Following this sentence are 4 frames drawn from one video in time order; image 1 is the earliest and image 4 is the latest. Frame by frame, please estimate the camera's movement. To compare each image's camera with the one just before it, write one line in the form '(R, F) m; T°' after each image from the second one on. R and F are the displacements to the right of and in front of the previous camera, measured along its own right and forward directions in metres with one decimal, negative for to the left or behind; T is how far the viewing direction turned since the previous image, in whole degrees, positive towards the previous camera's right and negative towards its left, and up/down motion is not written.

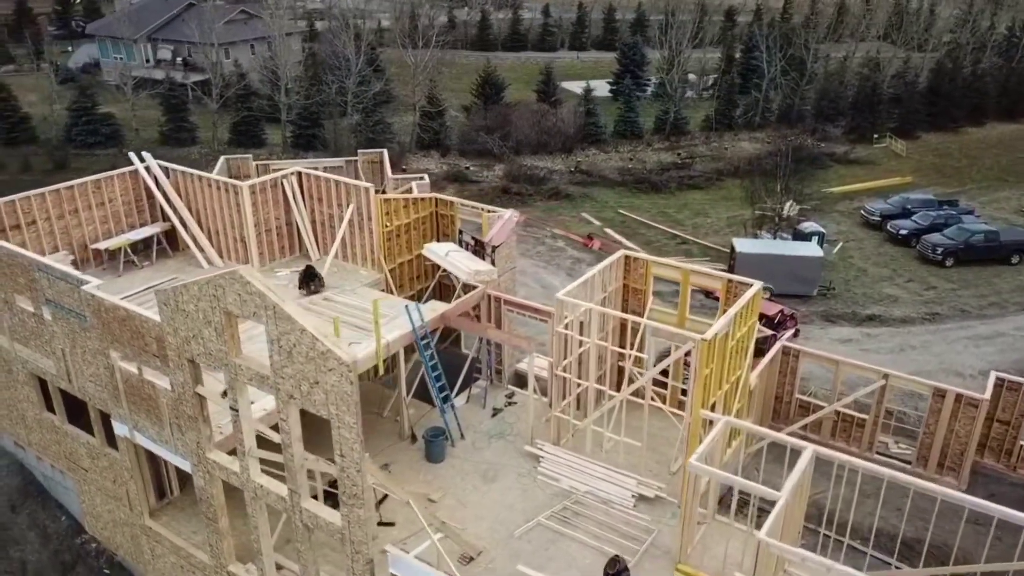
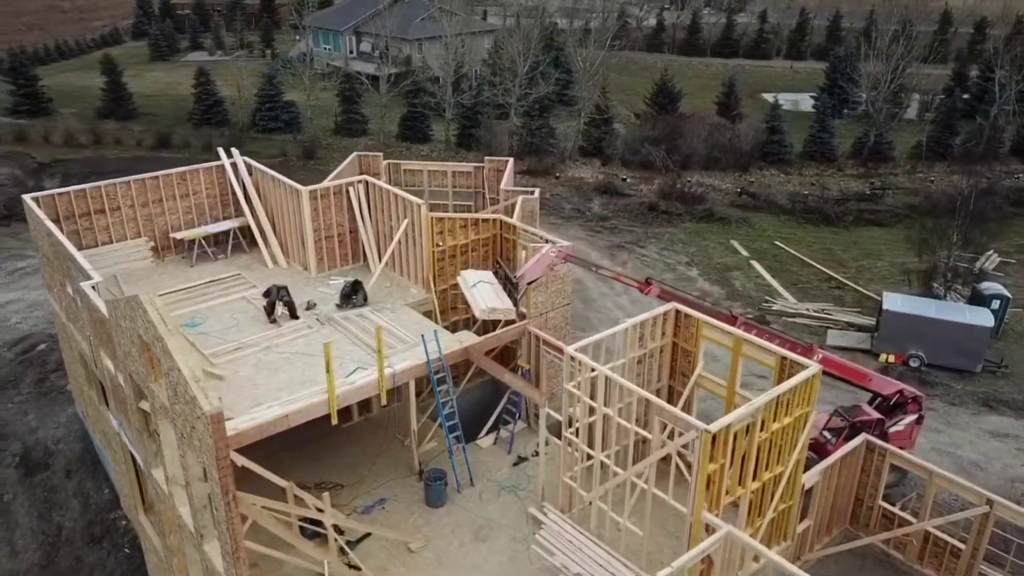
(+2.9, +1.7) m; -15°
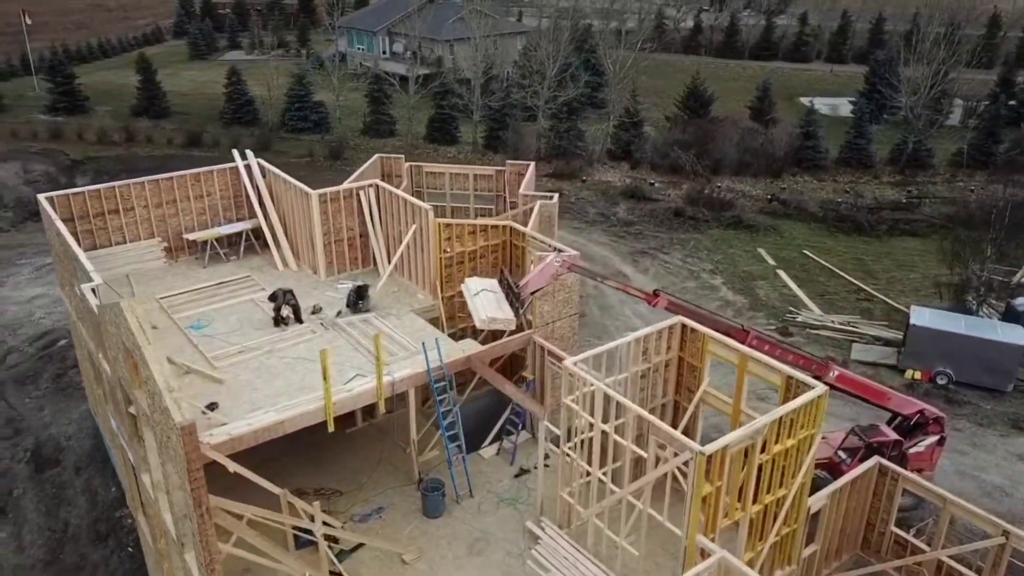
(+0.5, +0.2) m; -3°
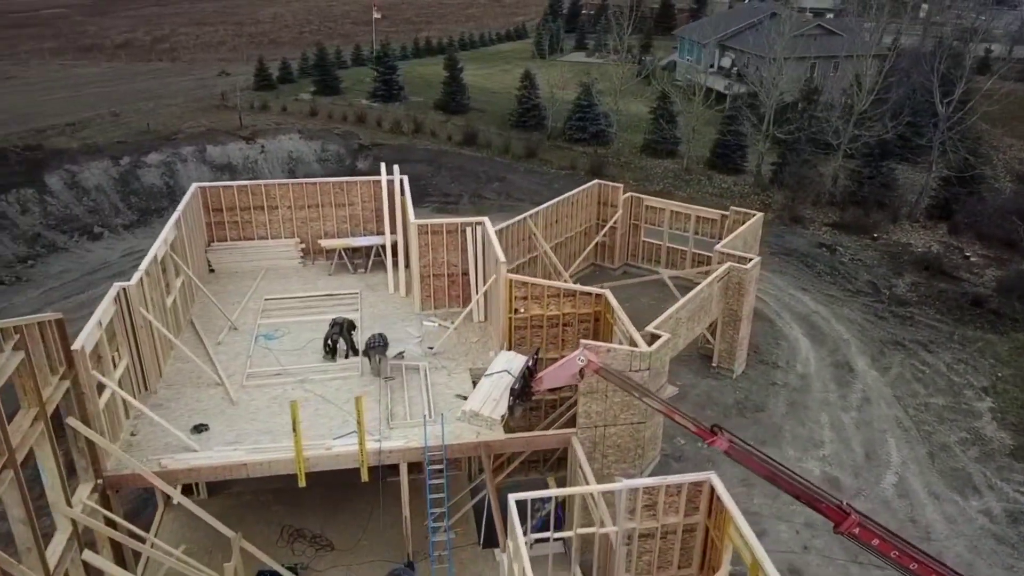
(+4.2, +3.2) m; -25°
